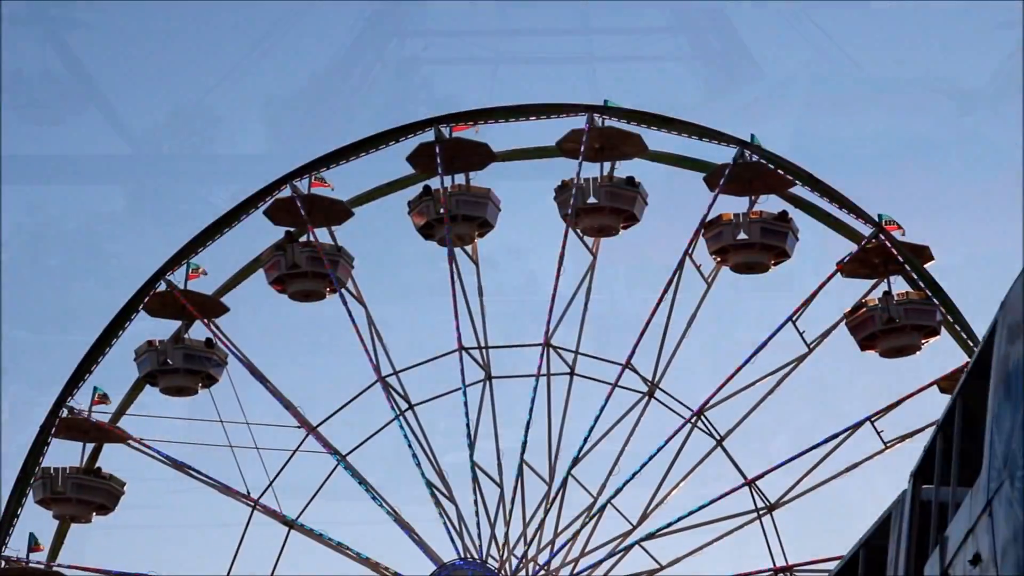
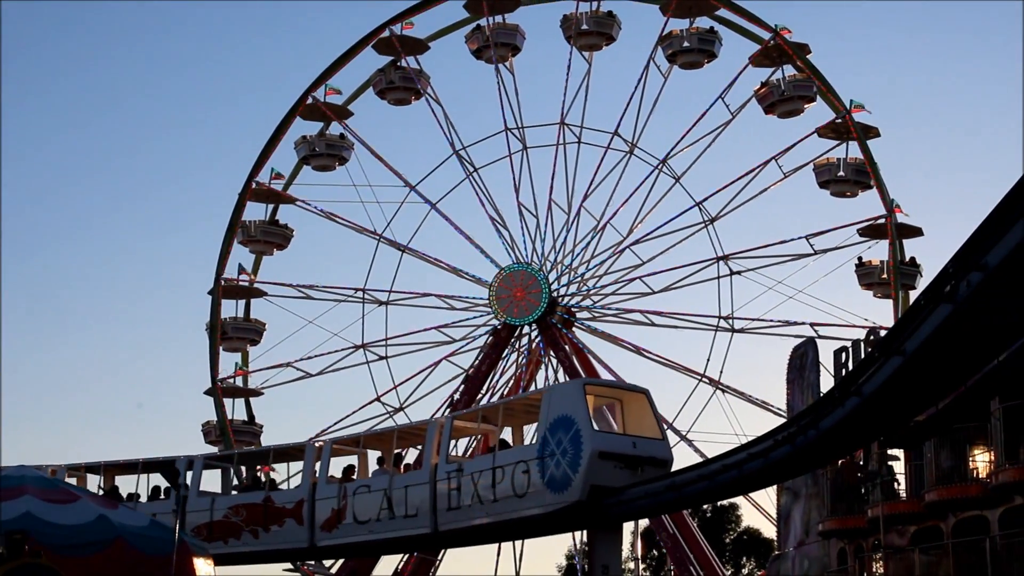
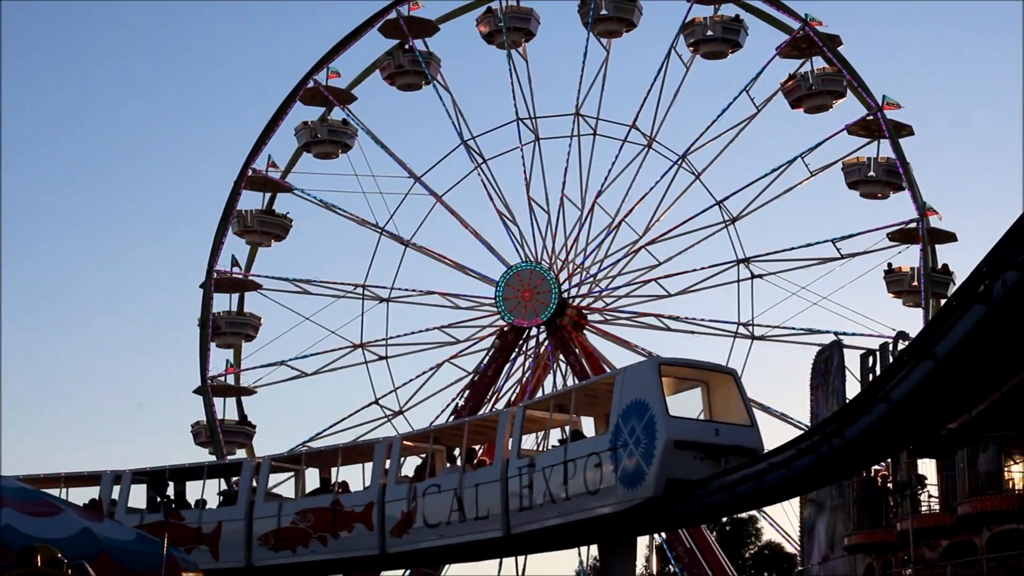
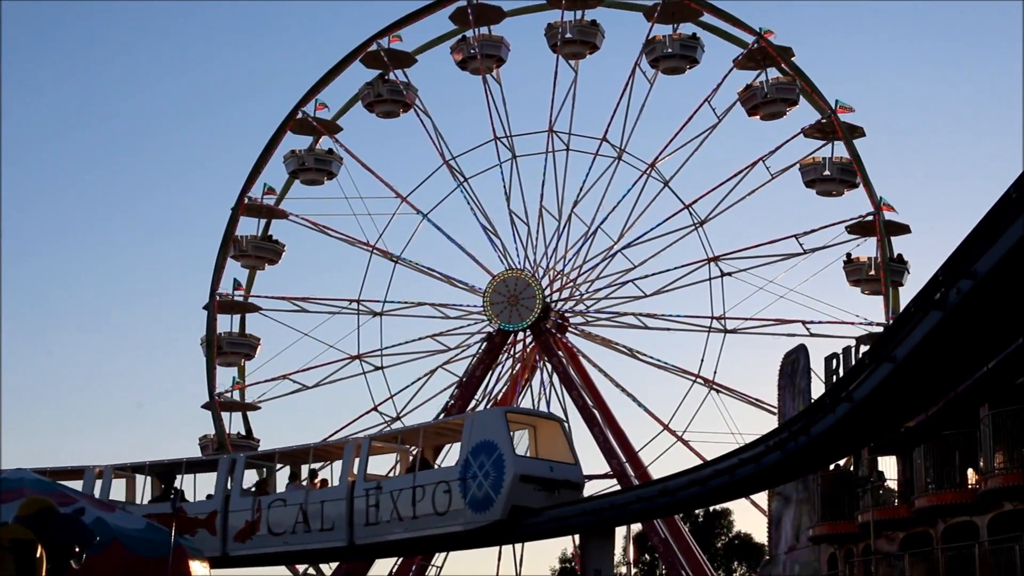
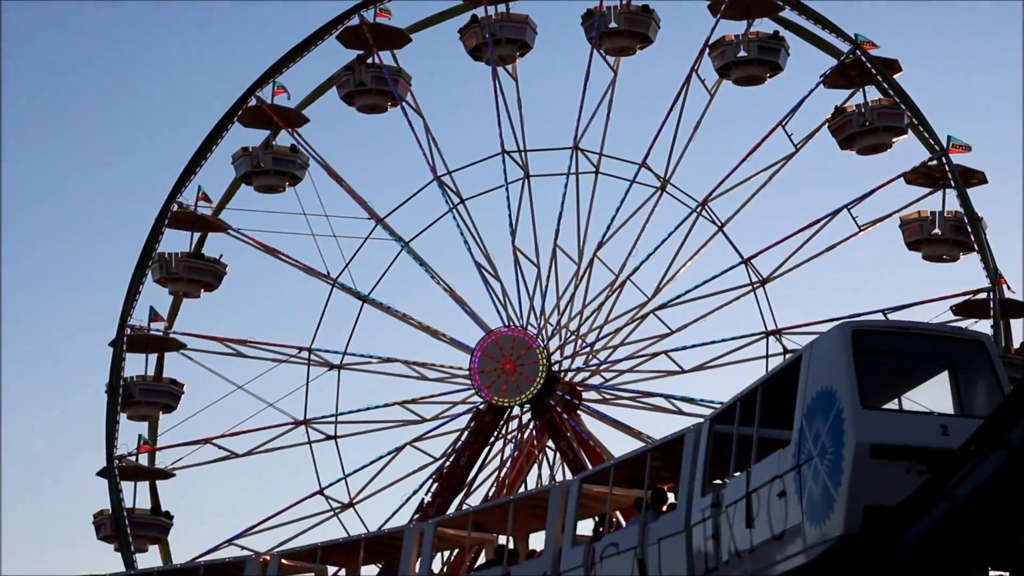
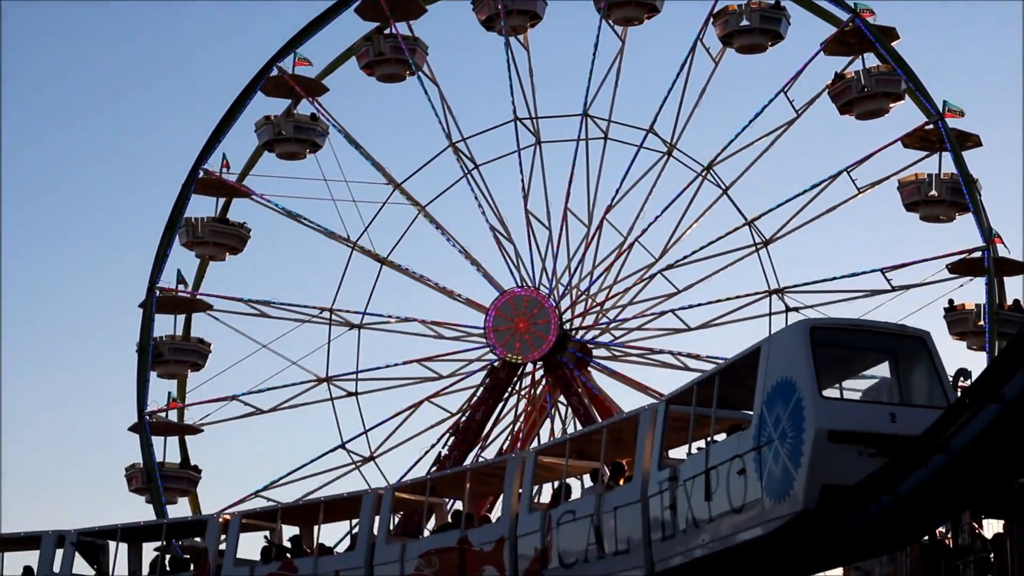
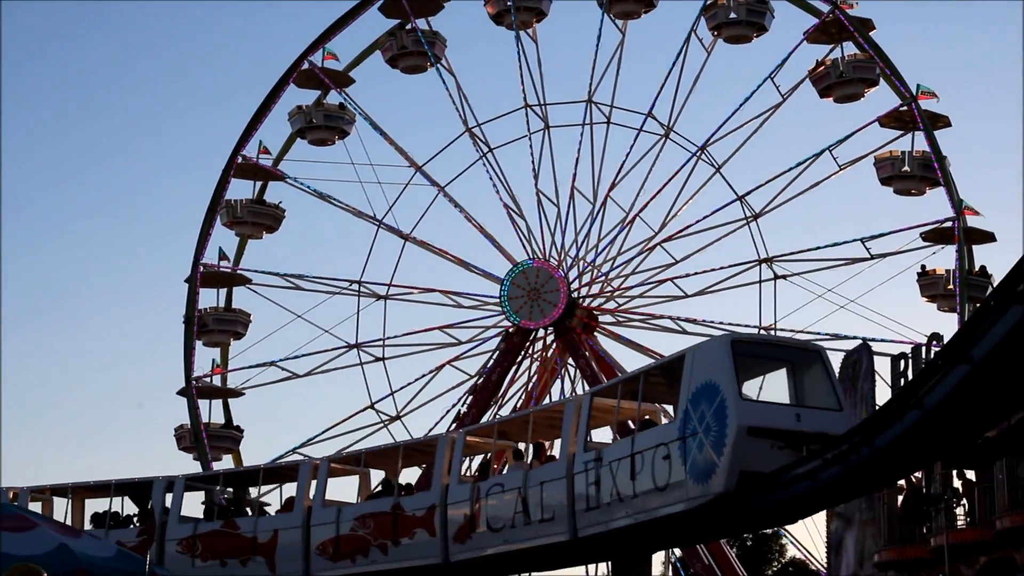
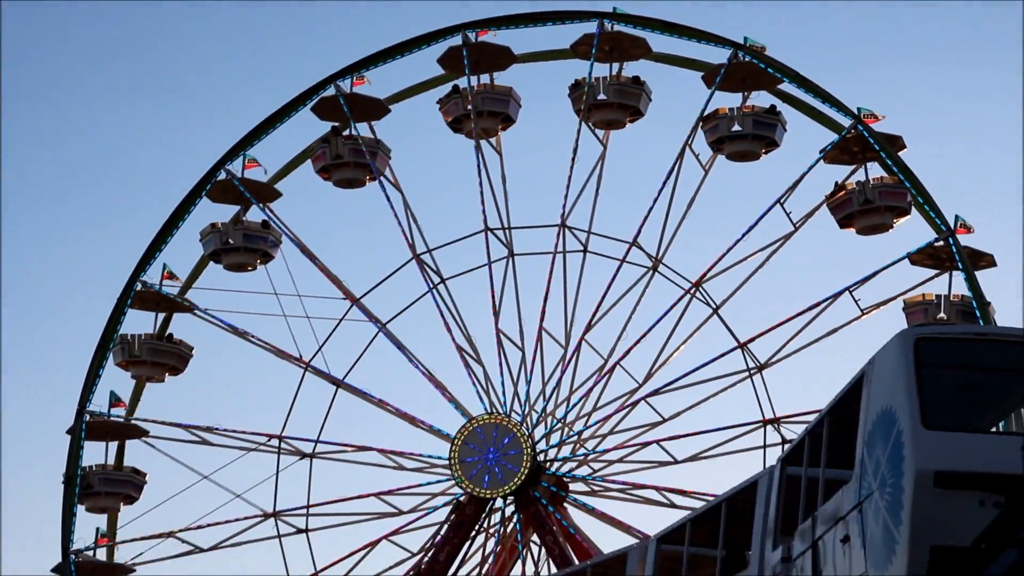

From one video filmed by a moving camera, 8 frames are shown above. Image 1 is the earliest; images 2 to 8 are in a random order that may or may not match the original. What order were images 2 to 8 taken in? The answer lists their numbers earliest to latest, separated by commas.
8, 5, 6, 7, 3, 2, 4
